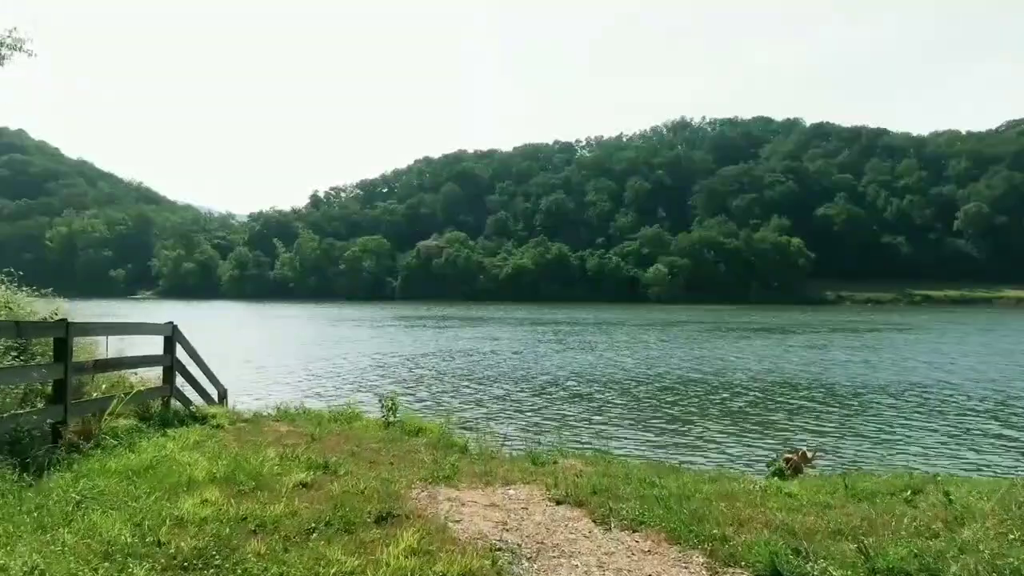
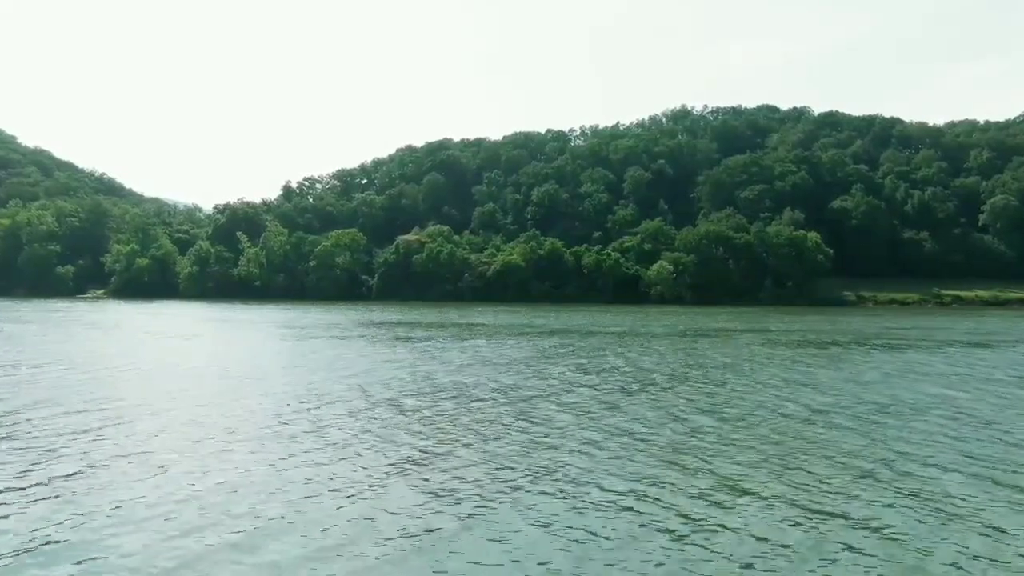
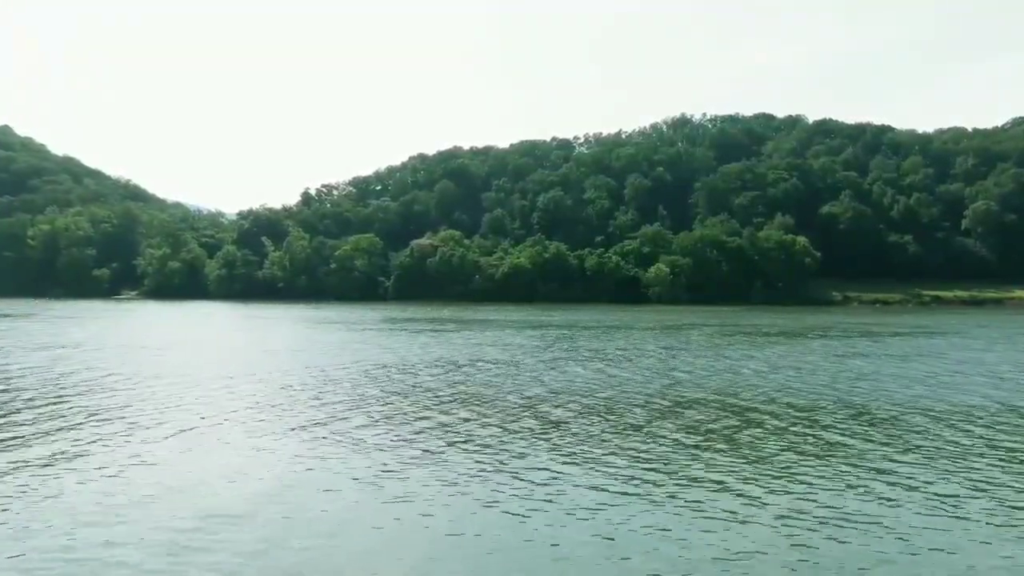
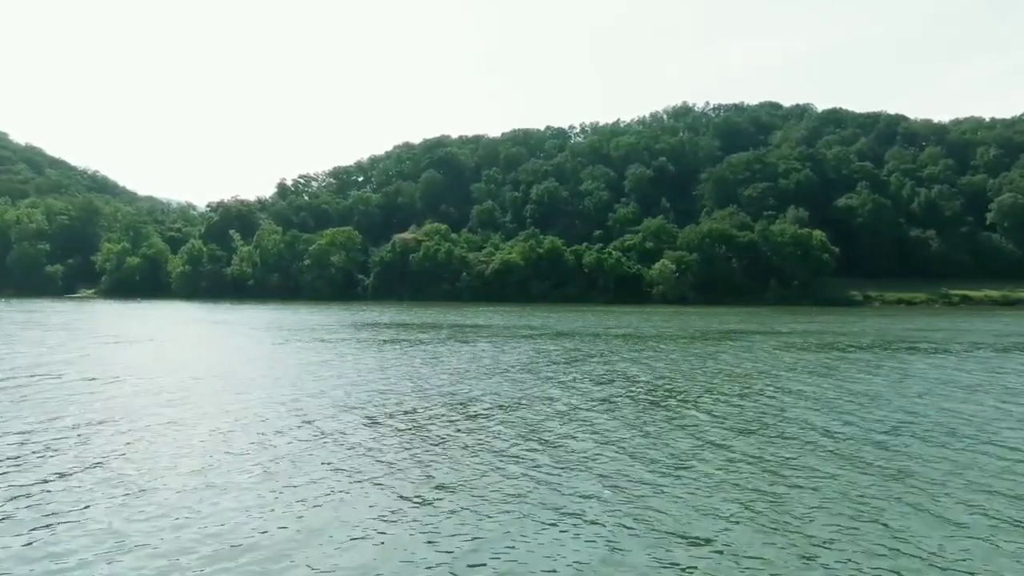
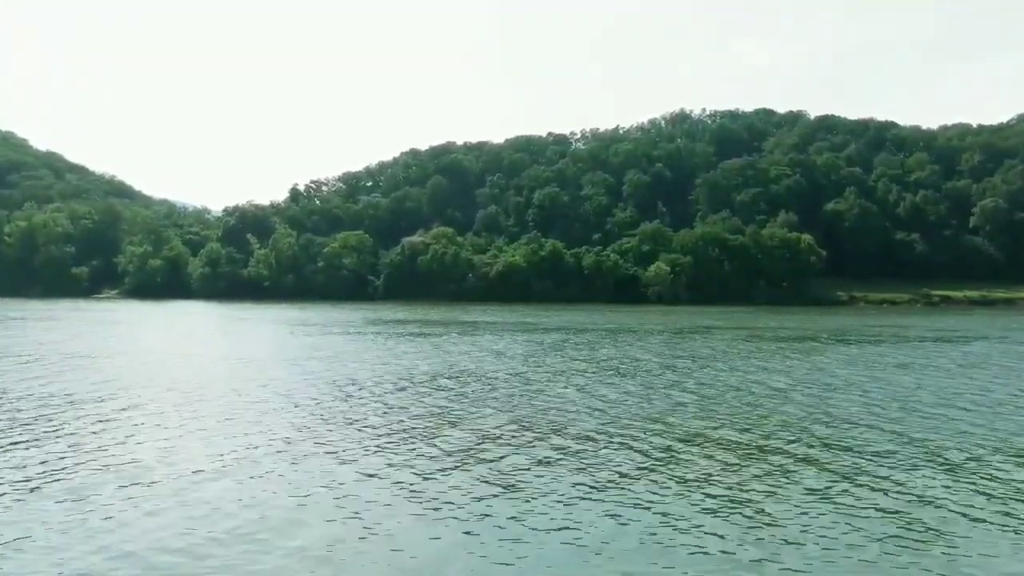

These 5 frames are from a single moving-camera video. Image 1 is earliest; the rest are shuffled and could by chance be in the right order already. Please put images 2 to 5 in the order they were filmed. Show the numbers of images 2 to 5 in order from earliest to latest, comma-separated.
3, 5, 2, 4
